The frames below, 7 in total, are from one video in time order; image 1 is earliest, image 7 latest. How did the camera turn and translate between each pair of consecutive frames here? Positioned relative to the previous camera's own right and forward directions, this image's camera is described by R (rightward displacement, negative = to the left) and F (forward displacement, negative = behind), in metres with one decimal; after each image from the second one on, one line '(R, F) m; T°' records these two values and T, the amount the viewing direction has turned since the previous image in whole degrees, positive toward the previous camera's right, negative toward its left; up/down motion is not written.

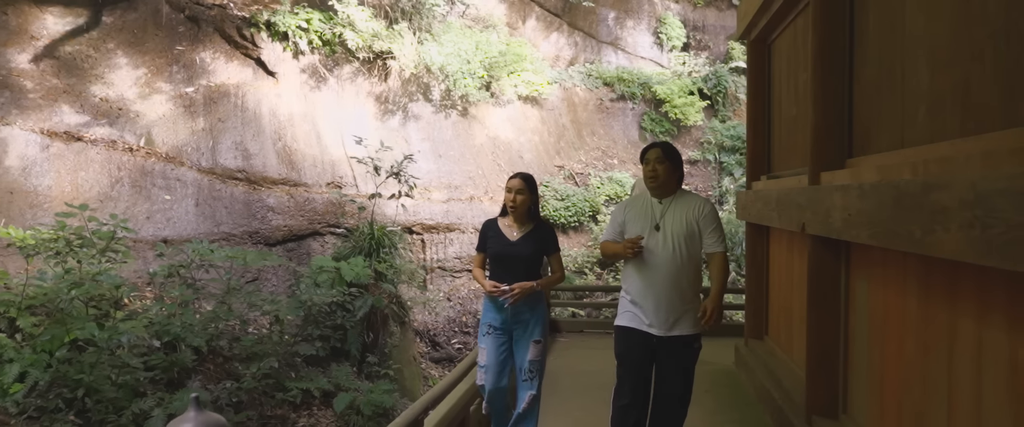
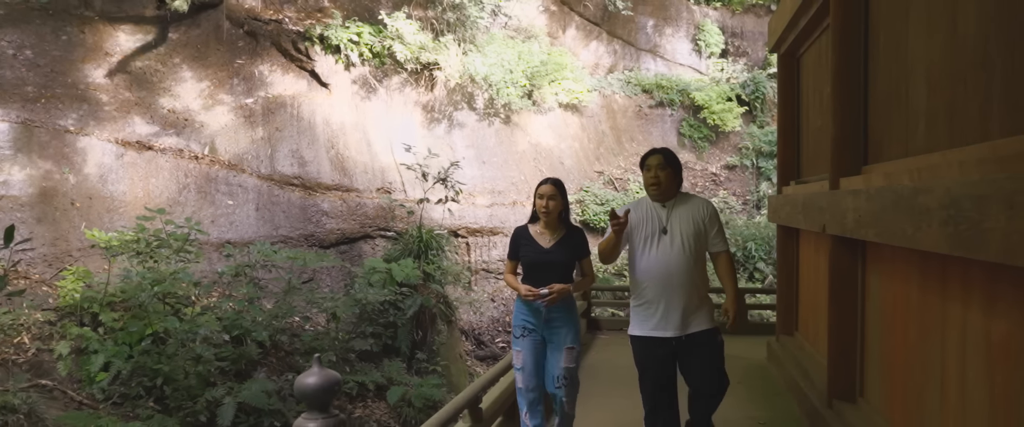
(-0.1, -0.3) m; -3°
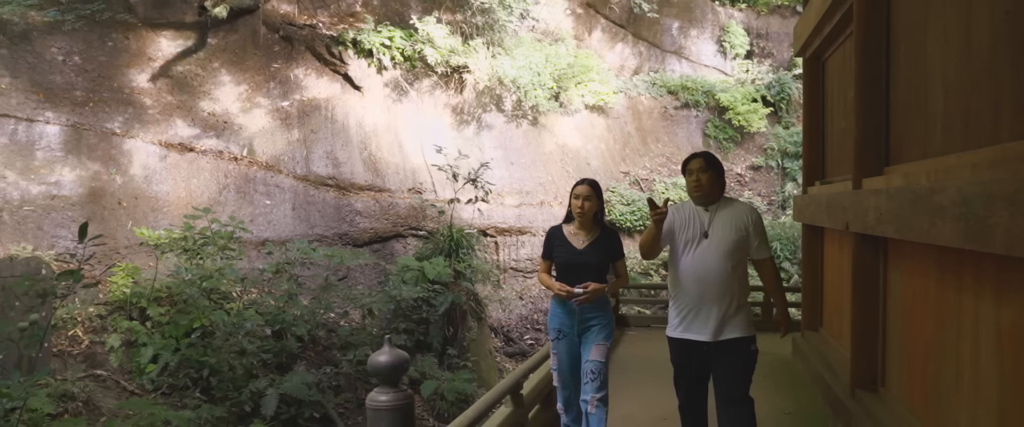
(-0.1, -0.2) m; -2°
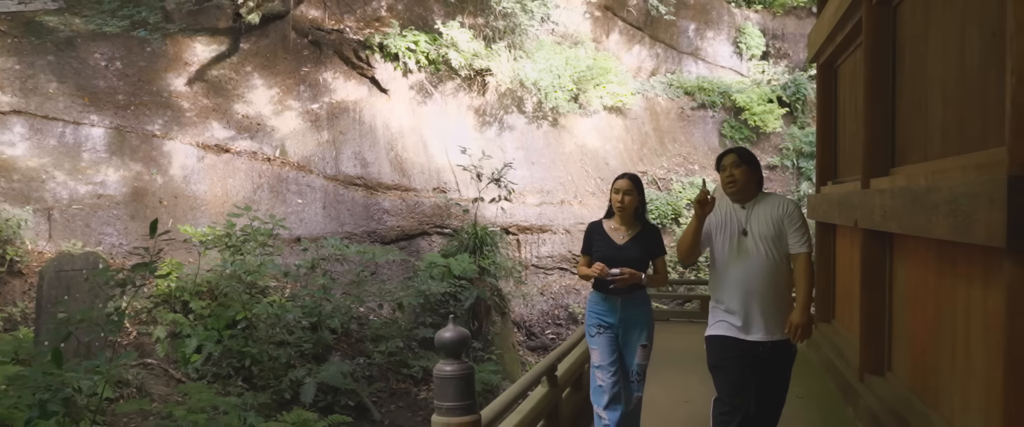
(-0.1, -0.3) m; -1°
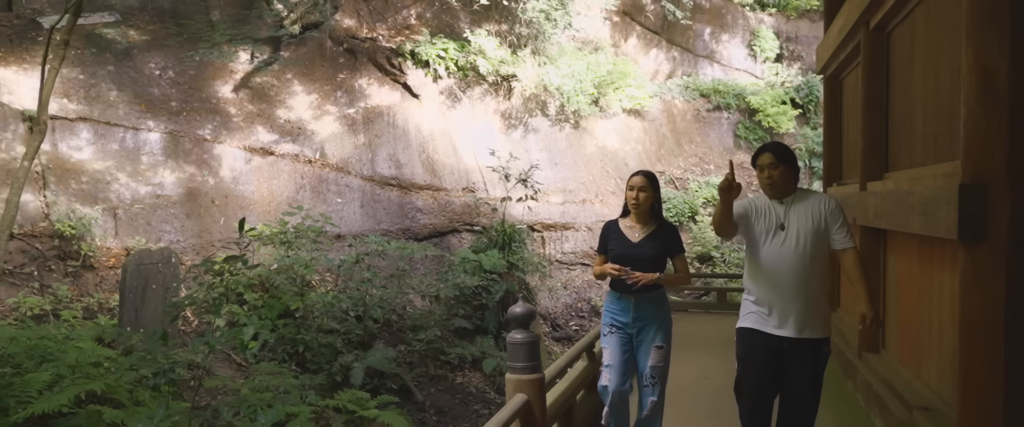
(-0.2, -0.5) m; -1°
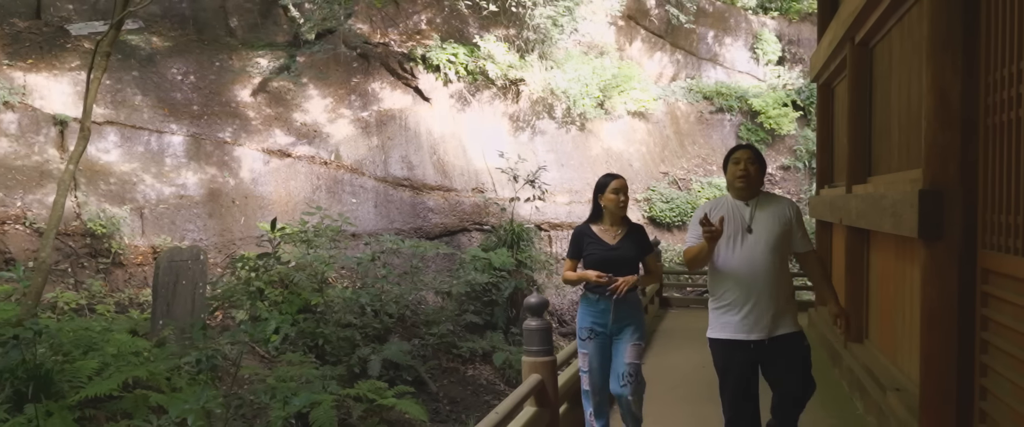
(0.0, -0.3) m; 0°
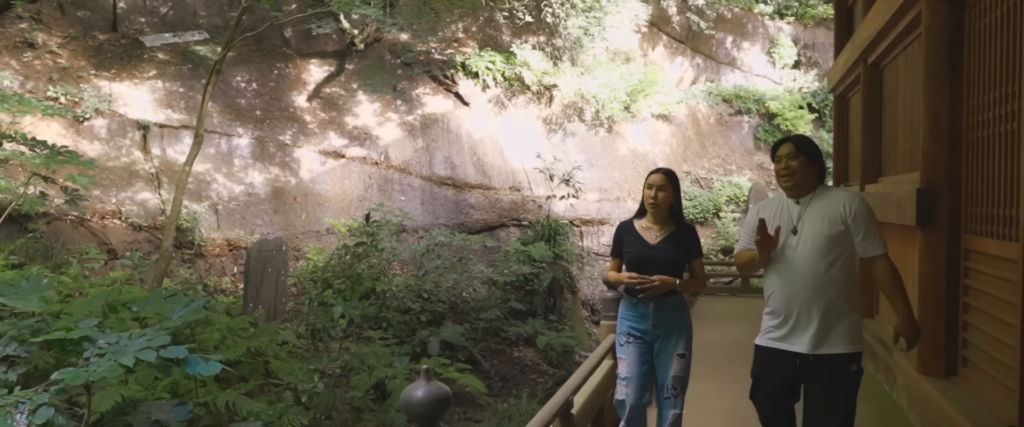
(-0.4, -0.7) m; -1°
